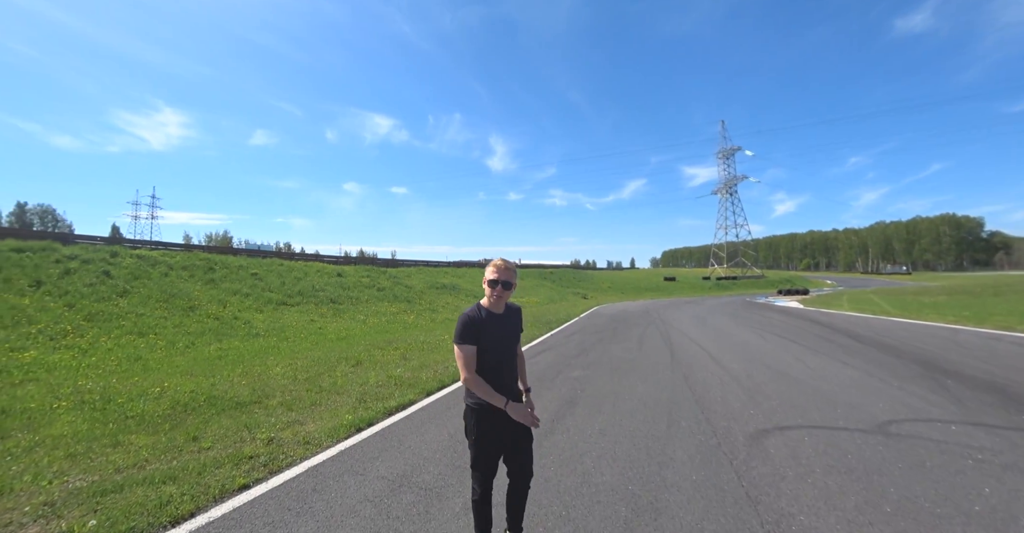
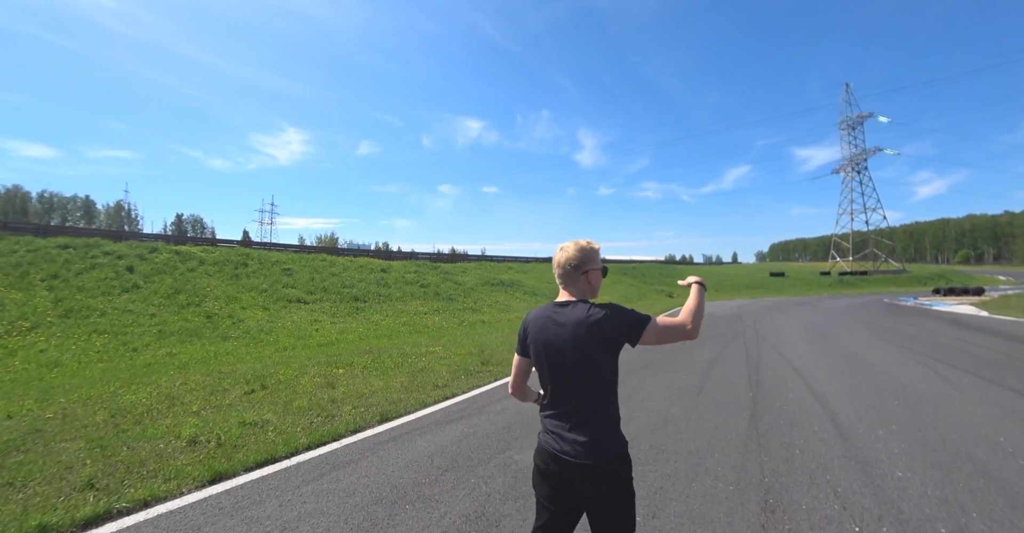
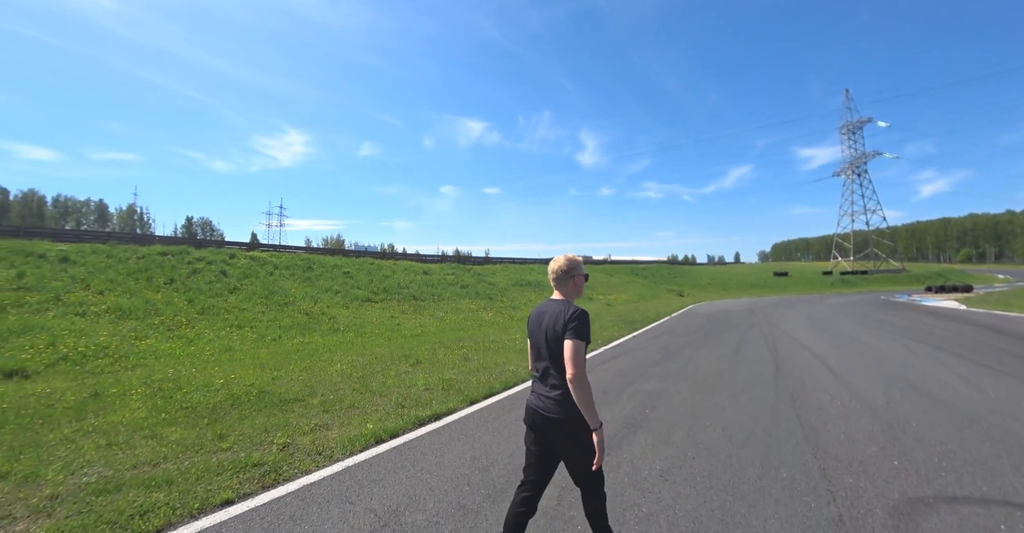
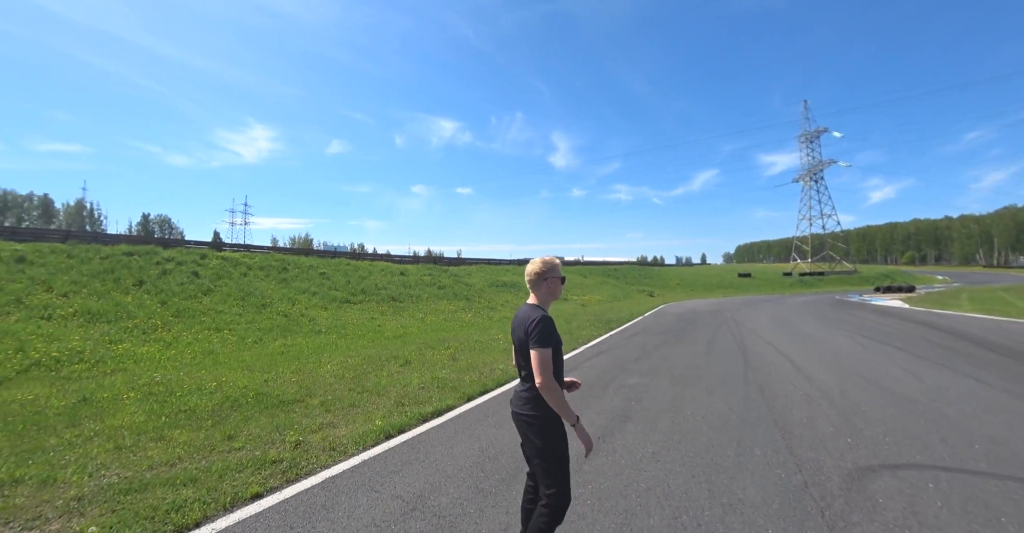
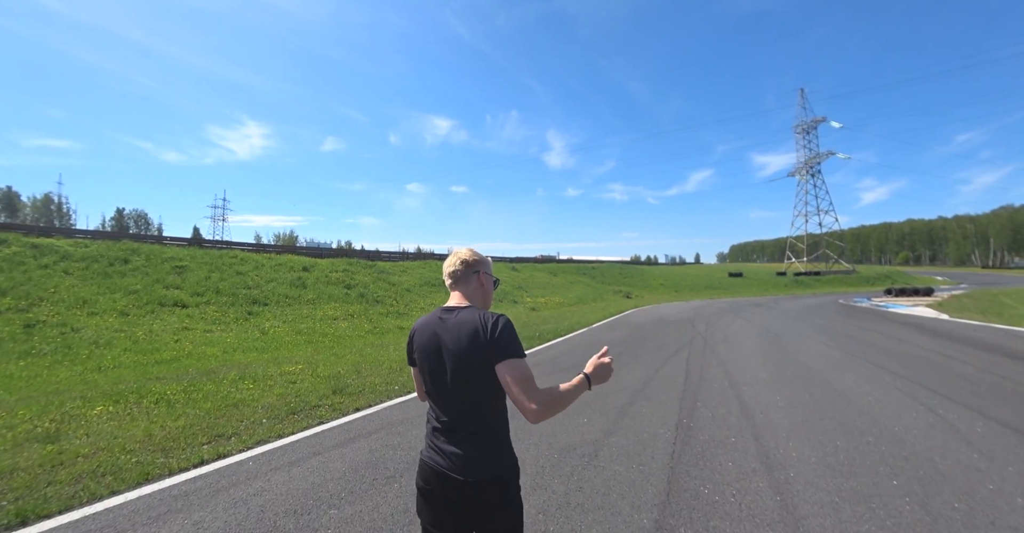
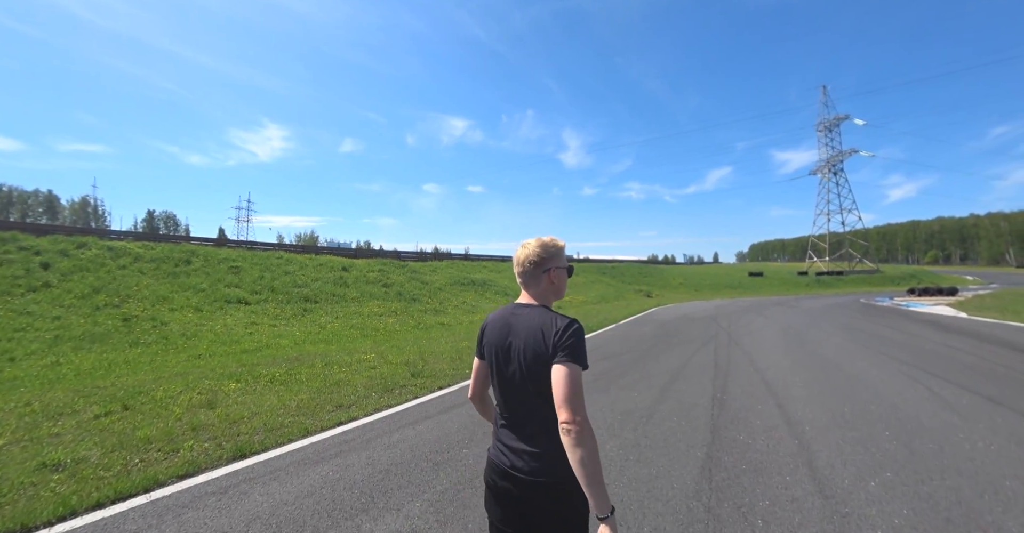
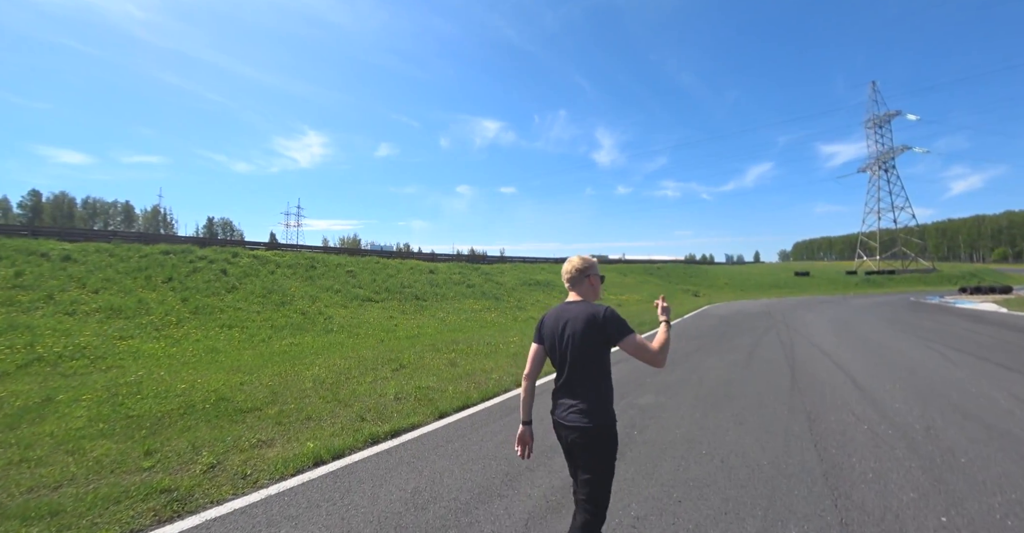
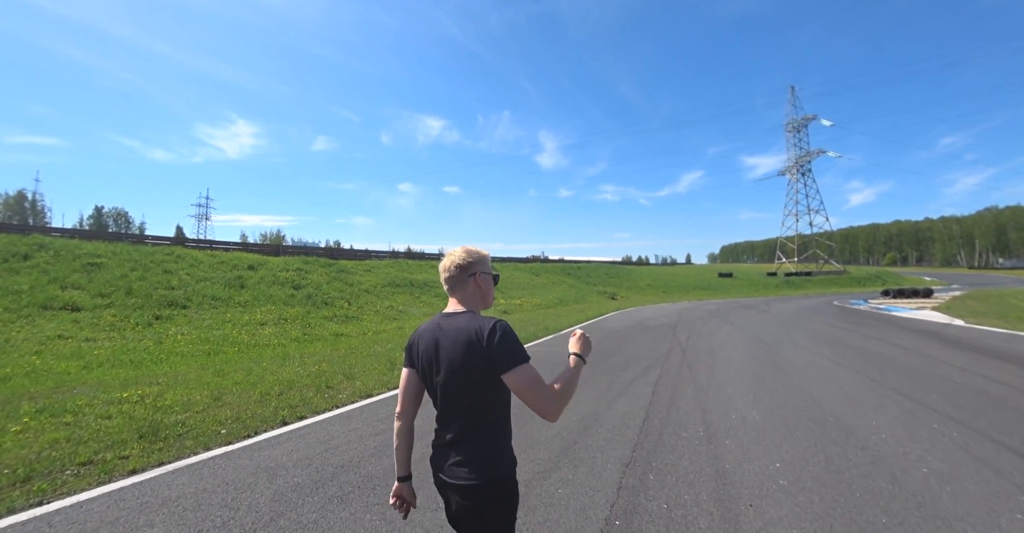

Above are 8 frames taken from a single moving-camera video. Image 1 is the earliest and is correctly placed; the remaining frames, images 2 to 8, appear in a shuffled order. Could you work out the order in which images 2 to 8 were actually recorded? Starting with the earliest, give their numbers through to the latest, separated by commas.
4, 3, 7, 2, 6, 5, 8
